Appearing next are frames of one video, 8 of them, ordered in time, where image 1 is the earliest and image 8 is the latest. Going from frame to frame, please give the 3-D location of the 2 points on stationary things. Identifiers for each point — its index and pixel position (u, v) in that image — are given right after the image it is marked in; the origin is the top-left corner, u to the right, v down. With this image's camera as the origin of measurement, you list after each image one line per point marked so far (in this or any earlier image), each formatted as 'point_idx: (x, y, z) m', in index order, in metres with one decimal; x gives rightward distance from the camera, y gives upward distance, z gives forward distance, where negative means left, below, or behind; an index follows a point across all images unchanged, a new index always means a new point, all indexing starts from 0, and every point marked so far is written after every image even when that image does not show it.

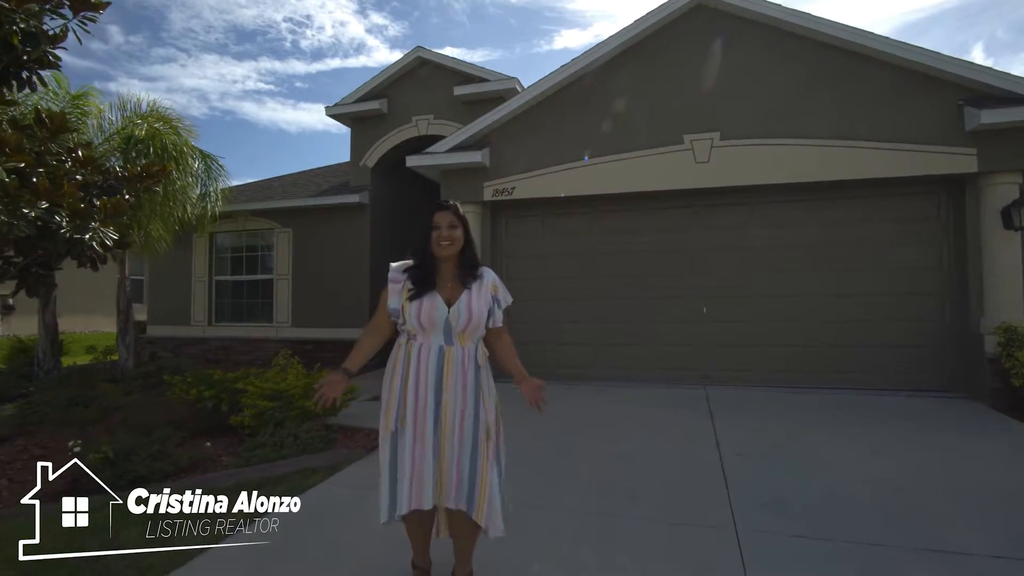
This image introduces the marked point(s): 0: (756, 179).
0: (+2.9, +1.3, +7.6) m
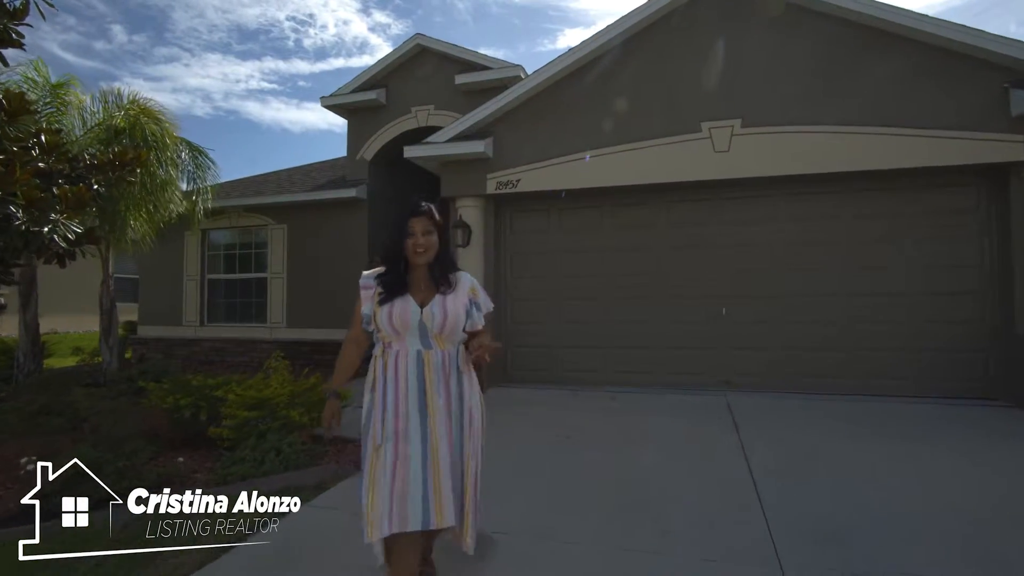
0: (+2.9, +1.3, +7.1) m
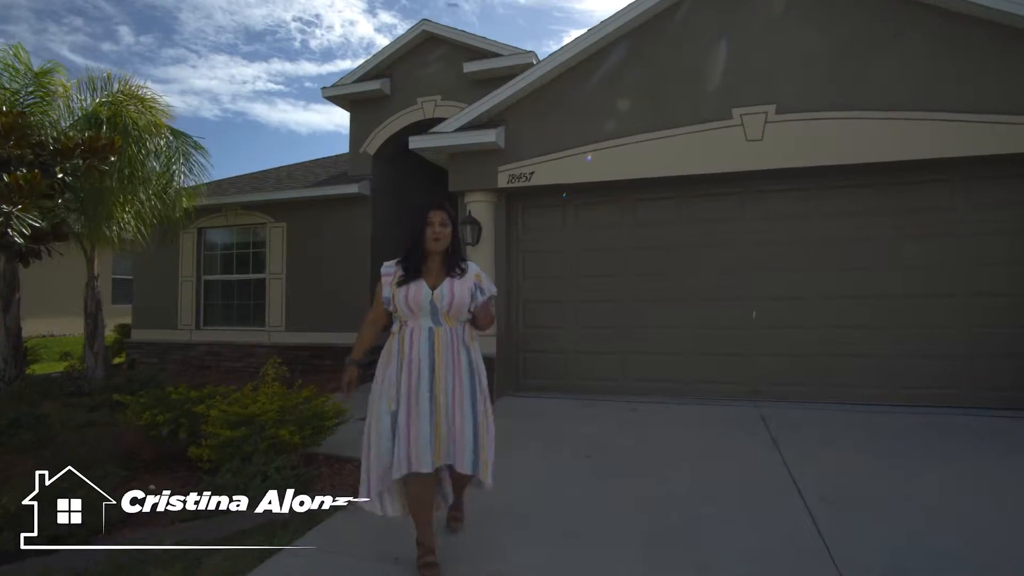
0: (+3.1, +1.3, +6.5) m
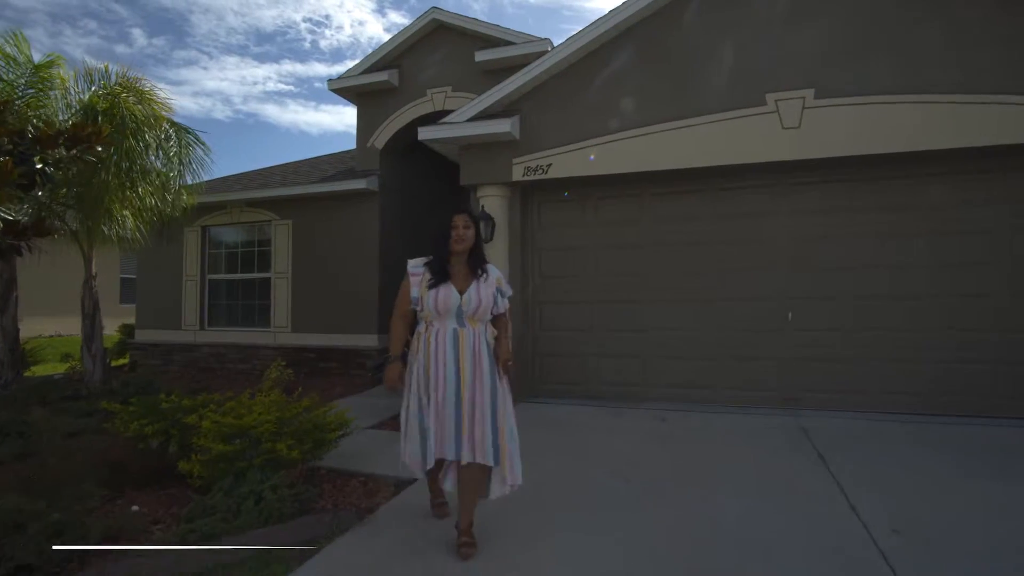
0: (+3.2, +1.3, +6.0) m
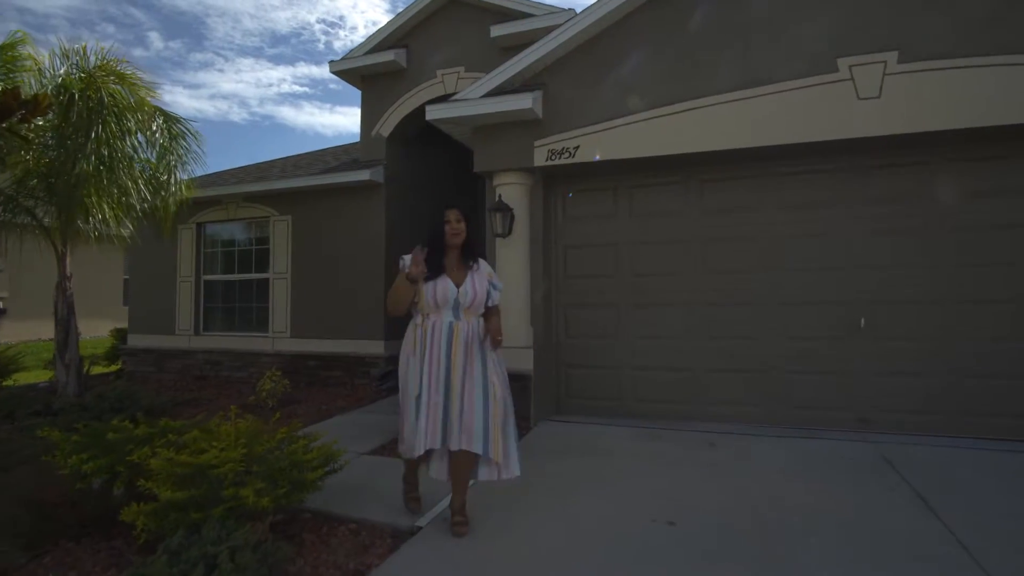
0: (+3.4, +1.3, +5.0) m
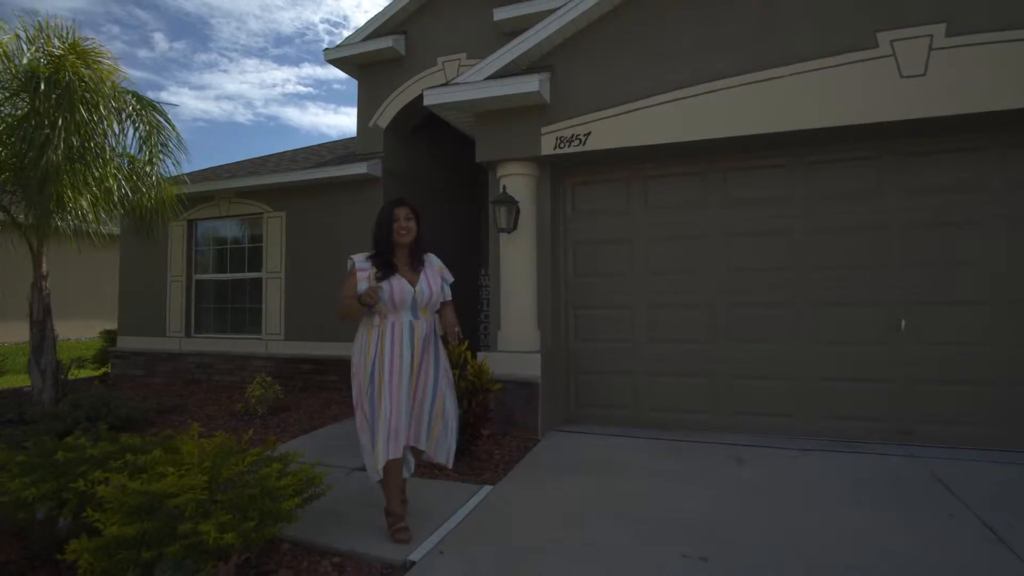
0: (+3.4, +1.3, +4.6) m
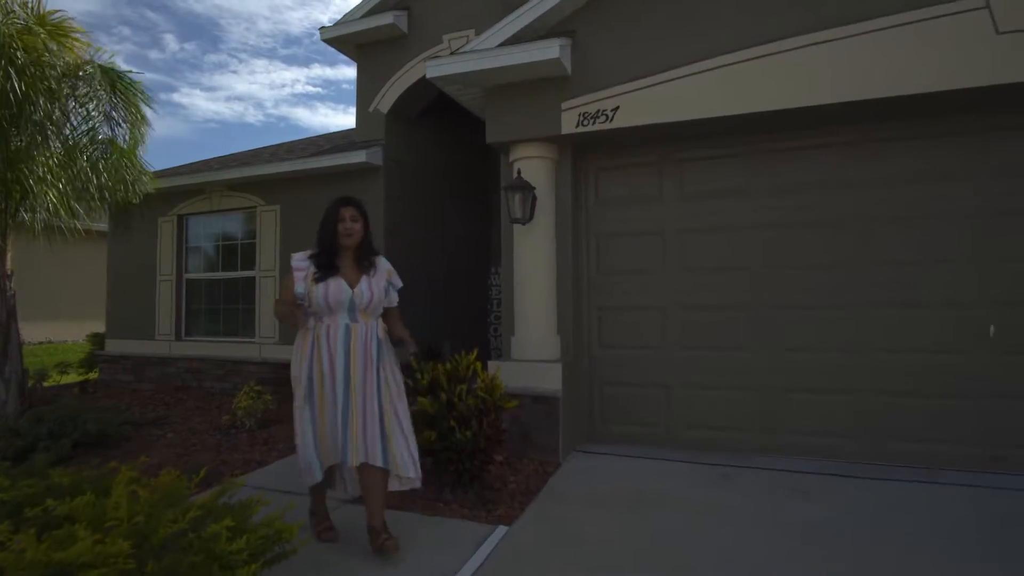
0: (+3.5, +1.3, +3.8) m
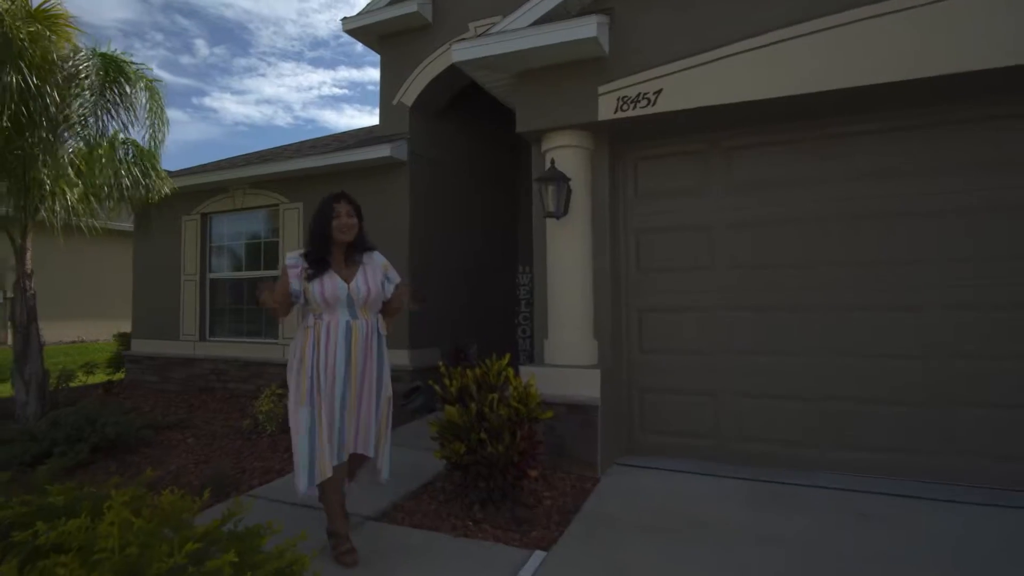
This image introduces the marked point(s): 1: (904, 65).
0: (+3.7, +1.3, +3.3) m
1: (+2.3, +1.3, +3.9) m
